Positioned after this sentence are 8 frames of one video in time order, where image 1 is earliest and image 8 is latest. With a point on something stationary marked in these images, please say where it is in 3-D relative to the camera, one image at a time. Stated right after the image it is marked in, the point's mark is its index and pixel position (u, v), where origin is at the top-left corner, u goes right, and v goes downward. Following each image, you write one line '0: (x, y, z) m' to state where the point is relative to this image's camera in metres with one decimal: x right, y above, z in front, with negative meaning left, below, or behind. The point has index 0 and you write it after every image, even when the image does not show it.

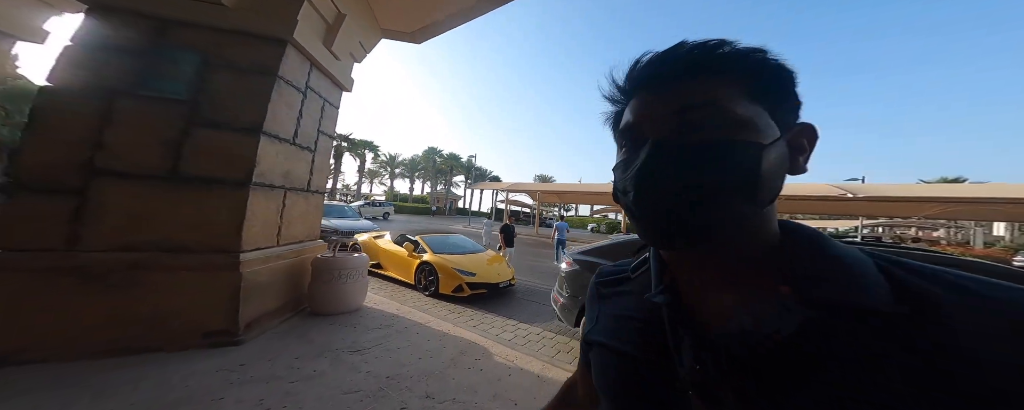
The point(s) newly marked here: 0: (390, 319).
0: (-1.7, -1.5, +3.9) m
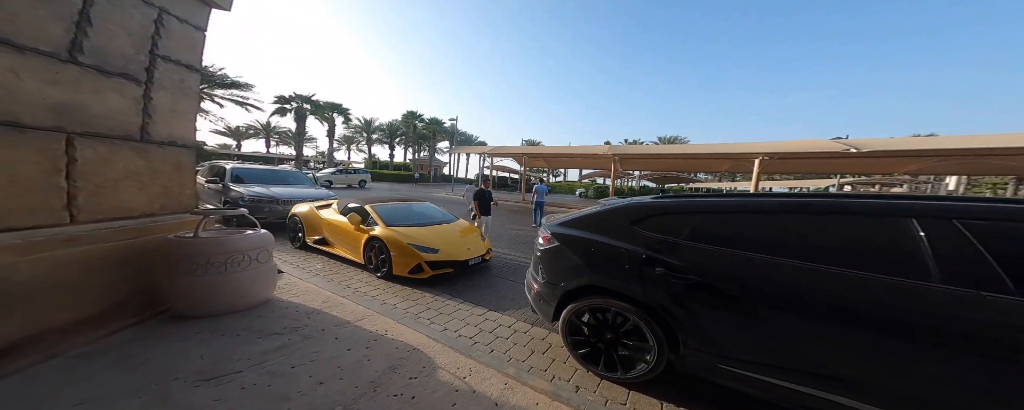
0: (-2.1, -1.1, +2.9) m
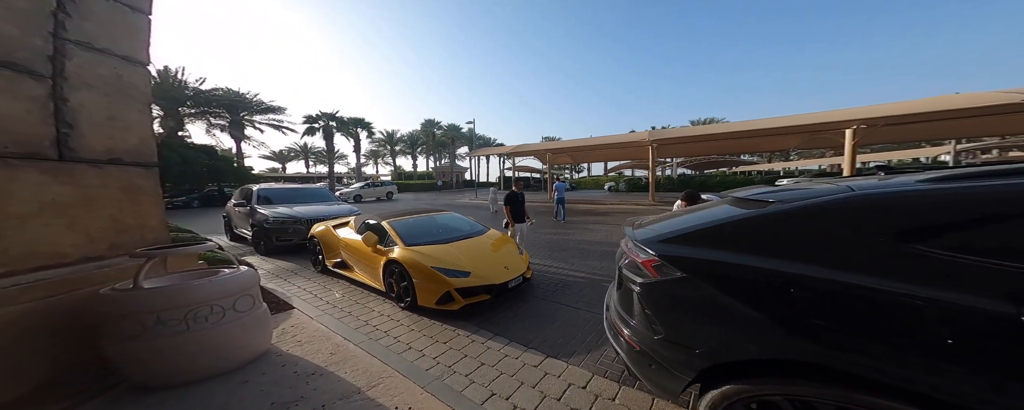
0: (-1.5, -1.3, +2.1) m
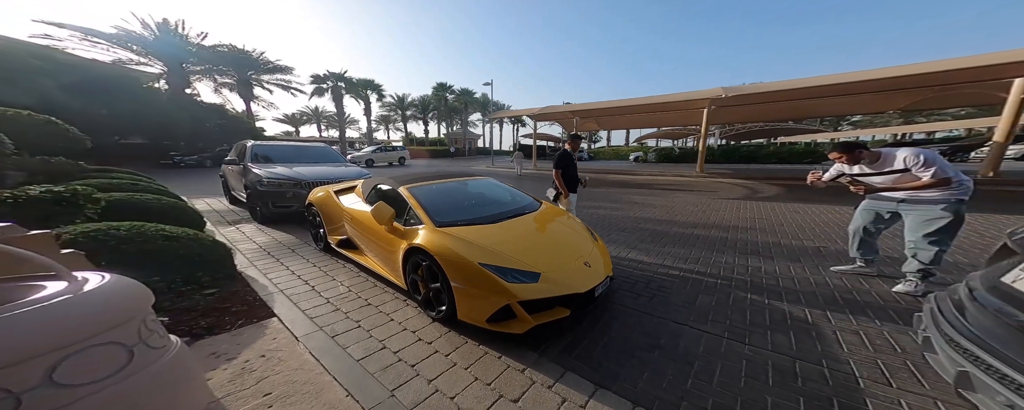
0: (-0.9, -1.1, +0.9) m
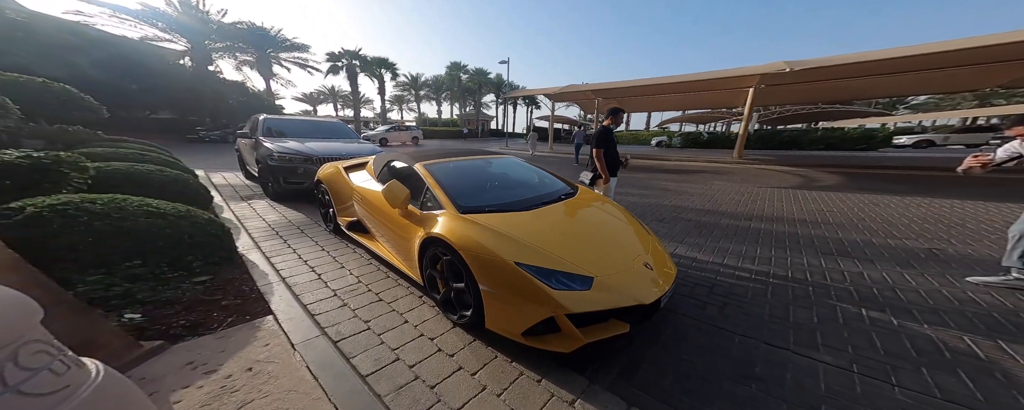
0: (-0.7, -1.1, +0.5) m
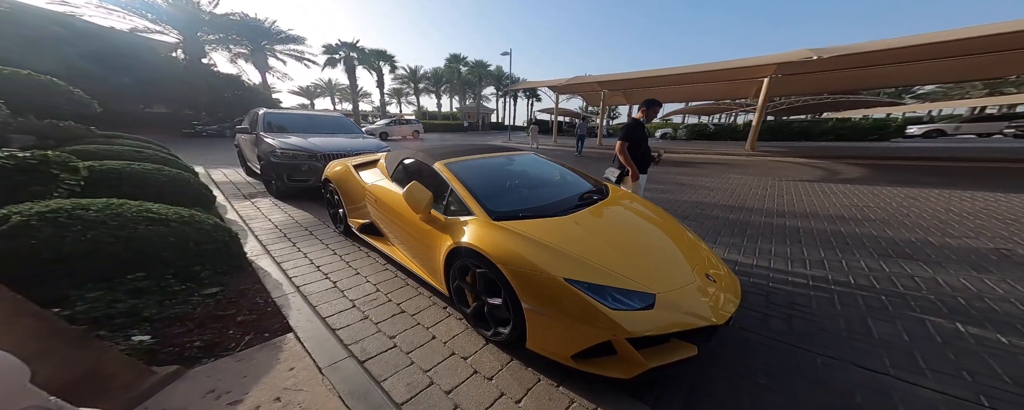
0: (-0.3, -1.1, +0.3) m
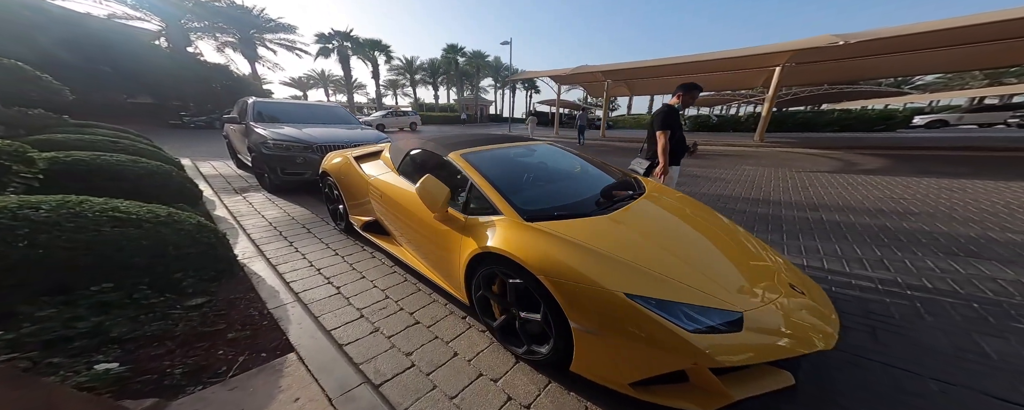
0: (-0.1, -1.1, 0.0) m
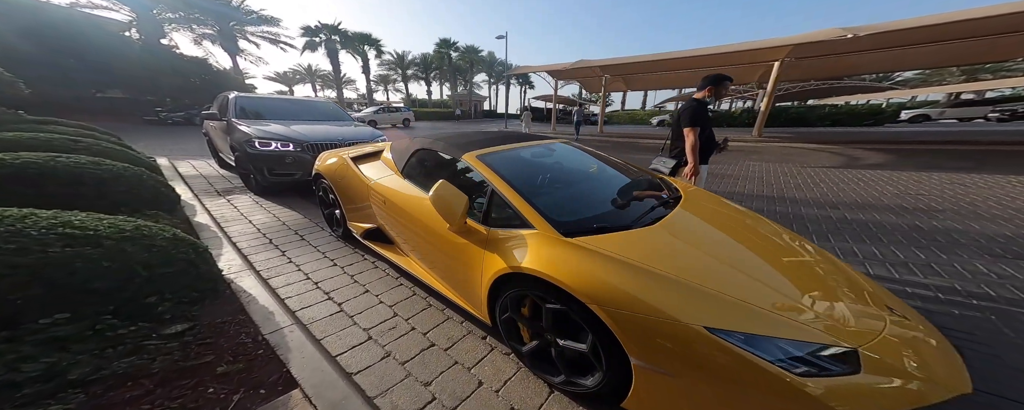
0: (+0.2, -1.2, -0.2) m
